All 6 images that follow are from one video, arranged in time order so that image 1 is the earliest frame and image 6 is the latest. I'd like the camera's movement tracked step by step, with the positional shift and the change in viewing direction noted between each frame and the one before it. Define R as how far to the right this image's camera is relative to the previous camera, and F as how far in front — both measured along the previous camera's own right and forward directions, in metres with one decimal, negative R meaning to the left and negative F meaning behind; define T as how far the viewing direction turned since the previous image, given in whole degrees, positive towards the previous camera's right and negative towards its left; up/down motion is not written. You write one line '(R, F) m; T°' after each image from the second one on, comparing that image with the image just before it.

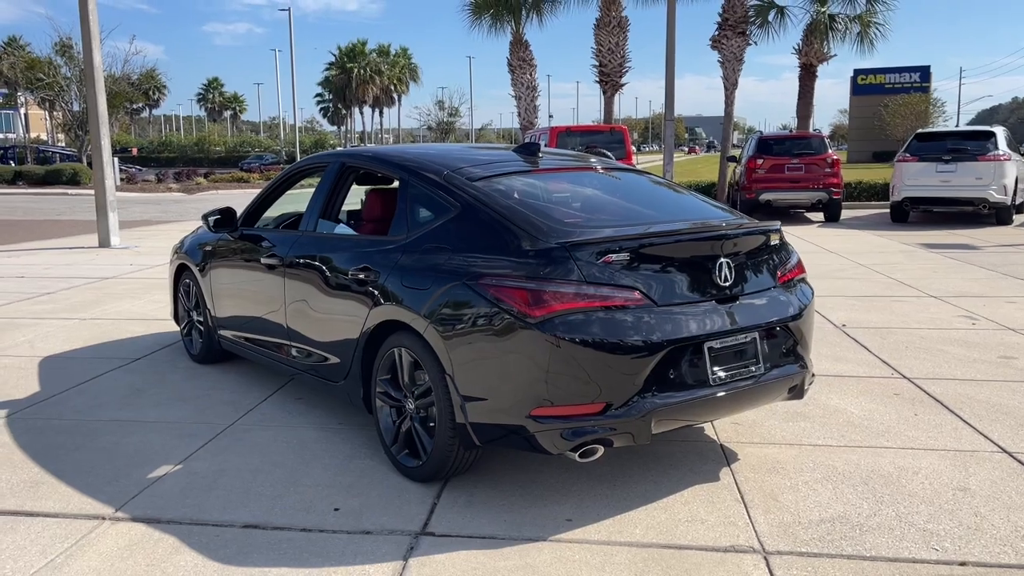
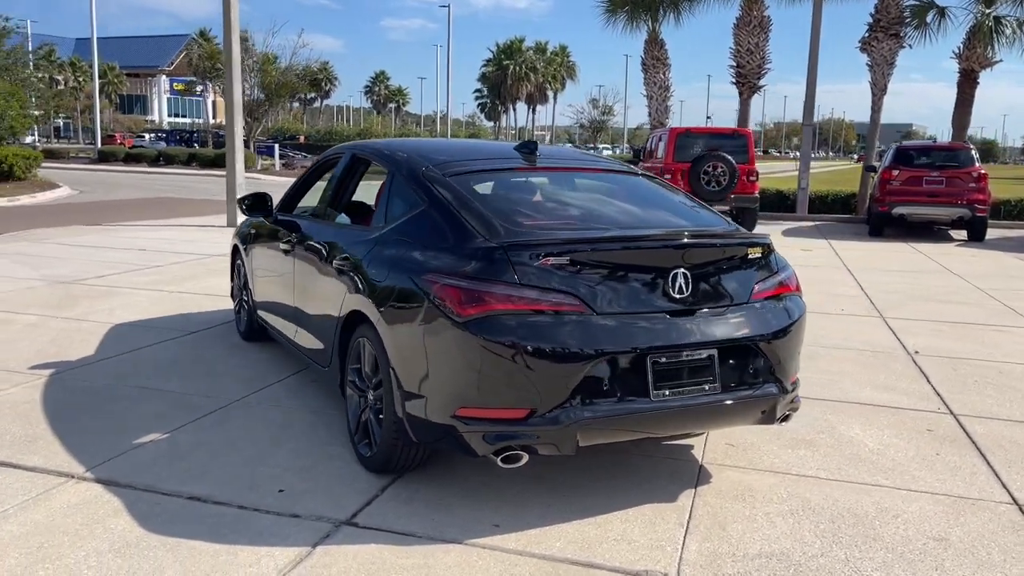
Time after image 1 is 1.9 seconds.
(+0.8, +0.1) m; -10°
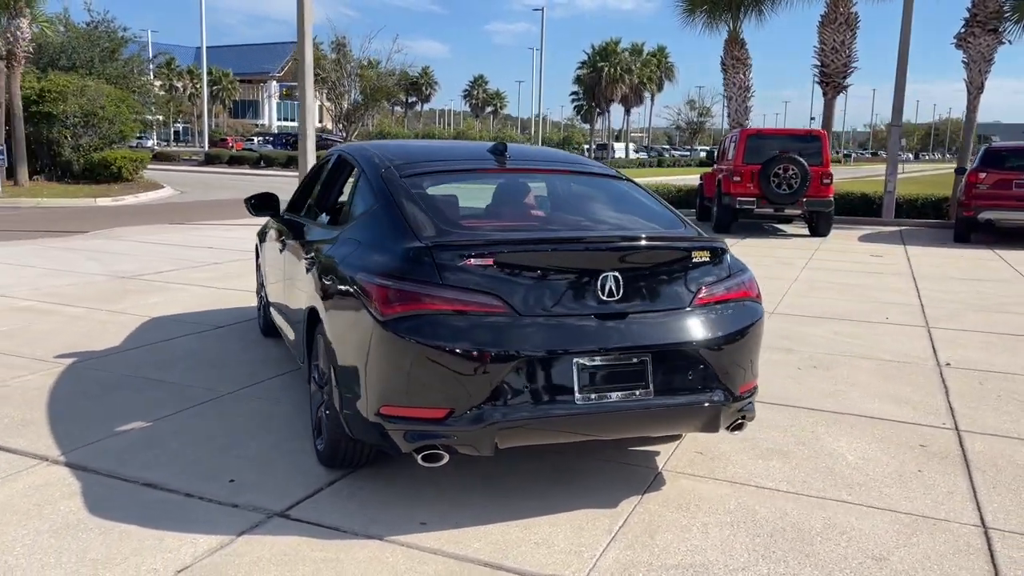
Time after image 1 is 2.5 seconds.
(+0.7, 0.0) m; -6°
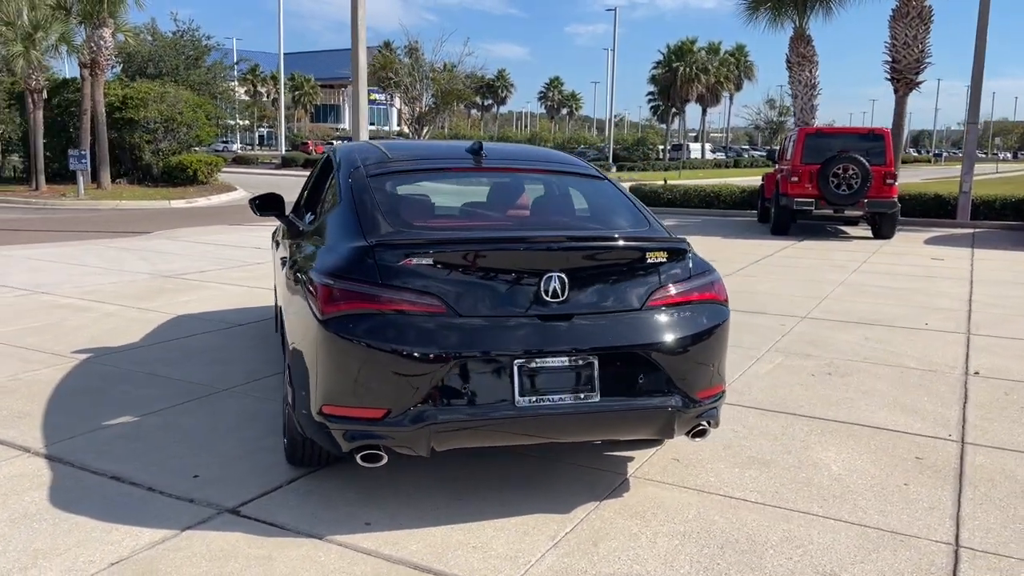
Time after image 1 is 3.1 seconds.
(+0.5, +0.1) m; -5°
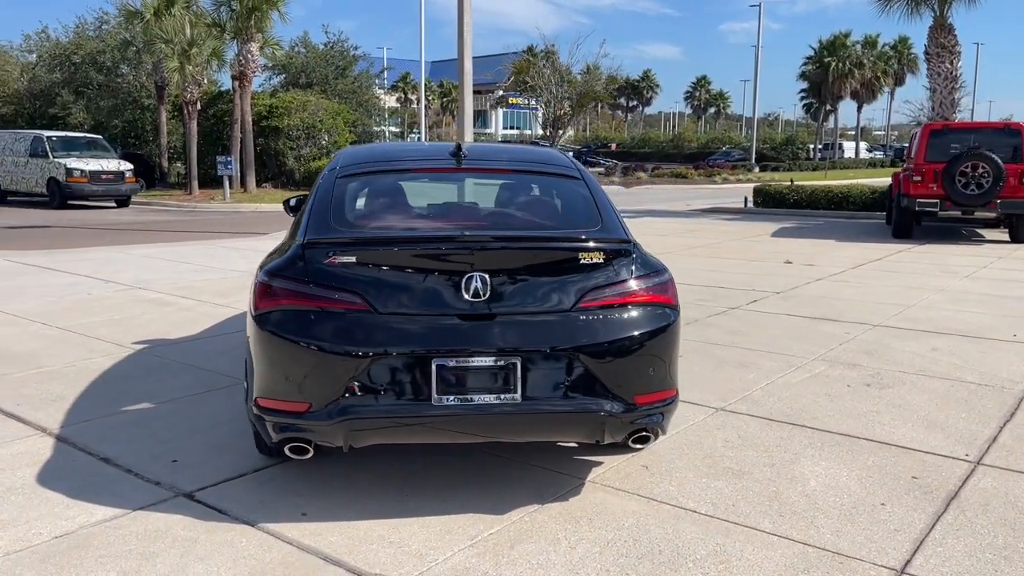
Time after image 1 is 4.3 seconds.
(+0.9, +0.1) m; -9°
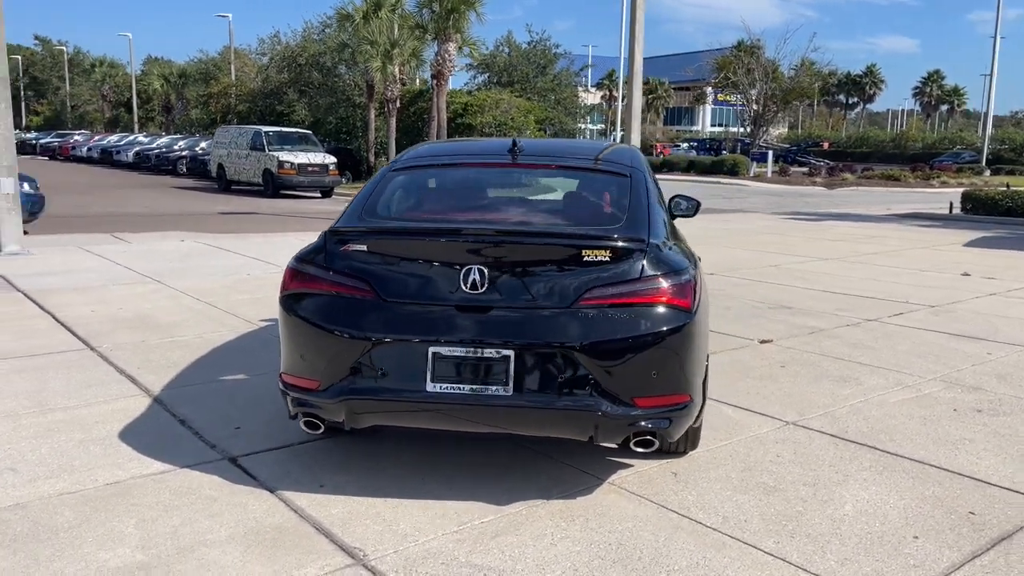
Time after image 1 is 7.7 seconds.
(+0.8, +0.1) m; -13°
